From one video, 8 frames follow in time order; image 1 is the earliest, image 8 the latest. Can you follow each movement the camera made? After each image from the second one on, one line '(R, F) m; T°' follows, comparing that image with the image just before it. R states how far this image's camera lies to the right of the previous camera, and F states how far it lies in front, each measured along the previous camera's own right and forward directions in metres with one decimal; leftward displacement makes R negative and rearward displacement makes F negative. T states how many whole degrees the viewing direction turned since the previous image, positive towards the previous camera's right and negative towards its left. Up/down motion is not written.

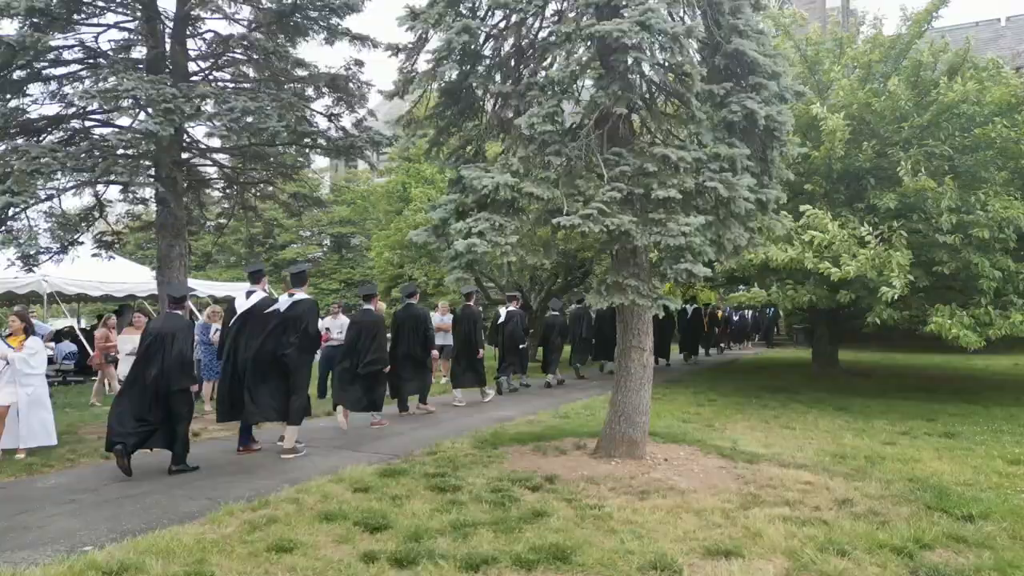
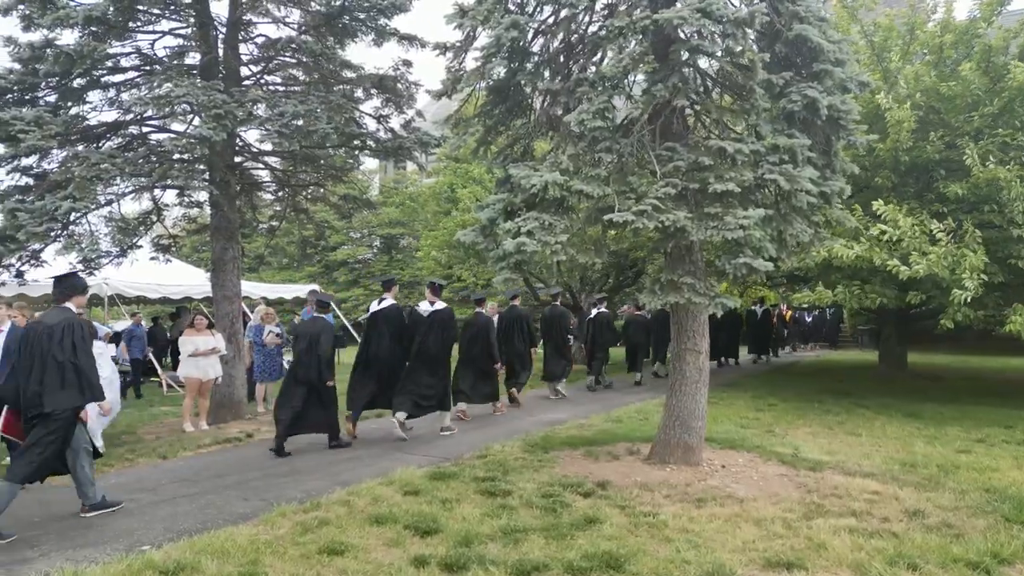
(+0.1, +0.2) m; -4°
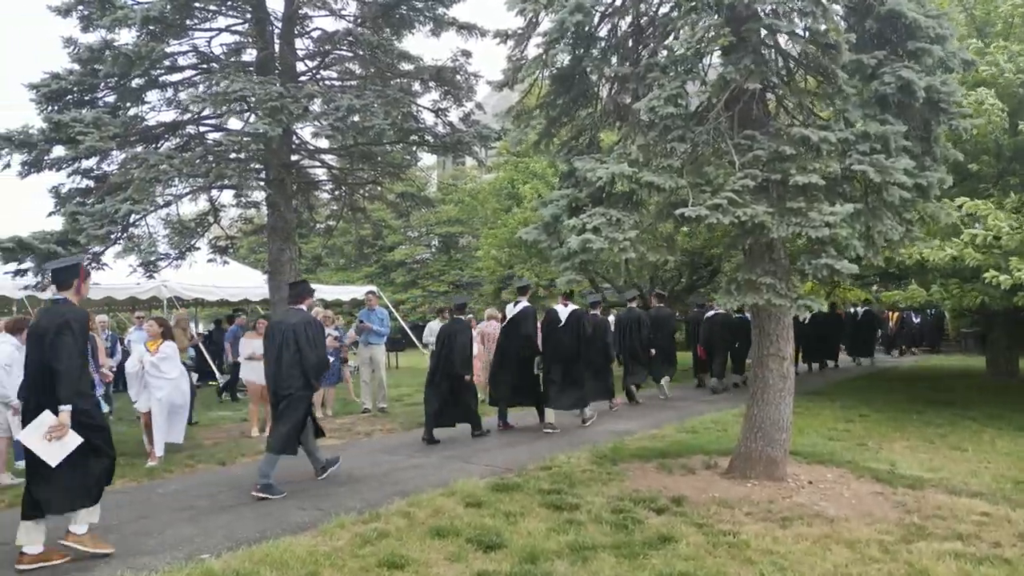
(+0.1, +0.5) m; -5°
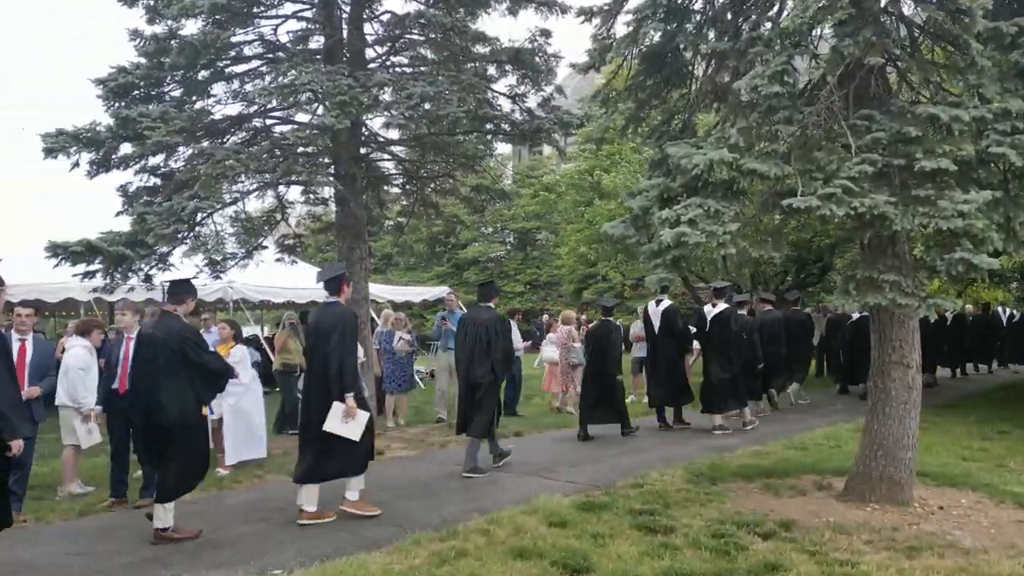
(-0.1, +0.6) m; -5°
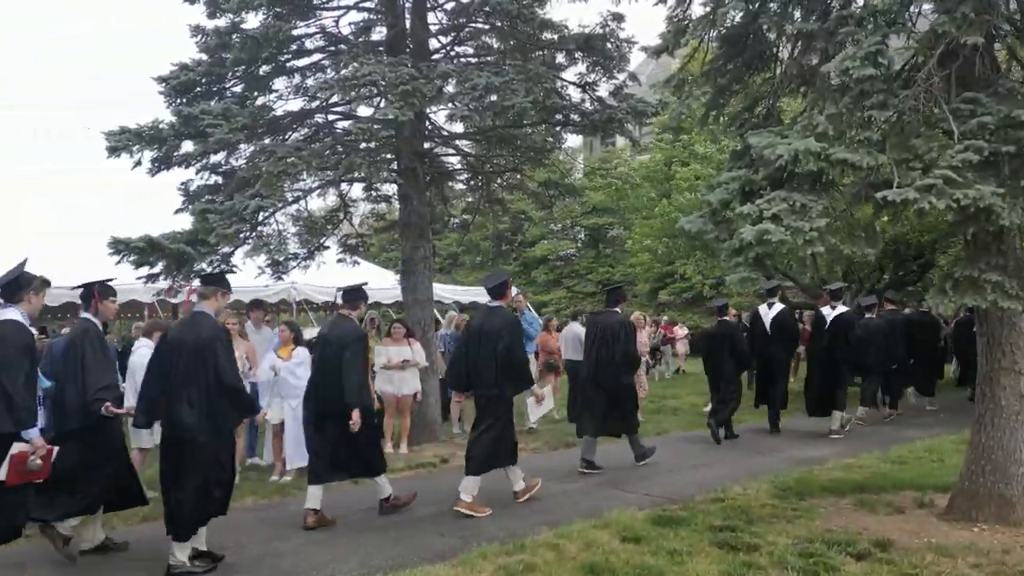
(0.0, +0.3) m; -4°
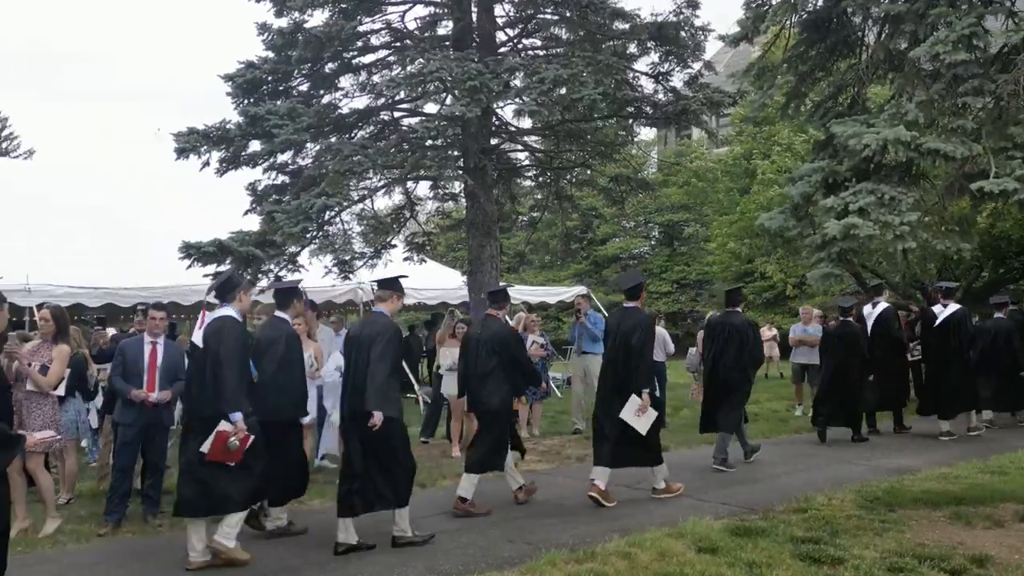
(-0.1, +0.2) m; -4°
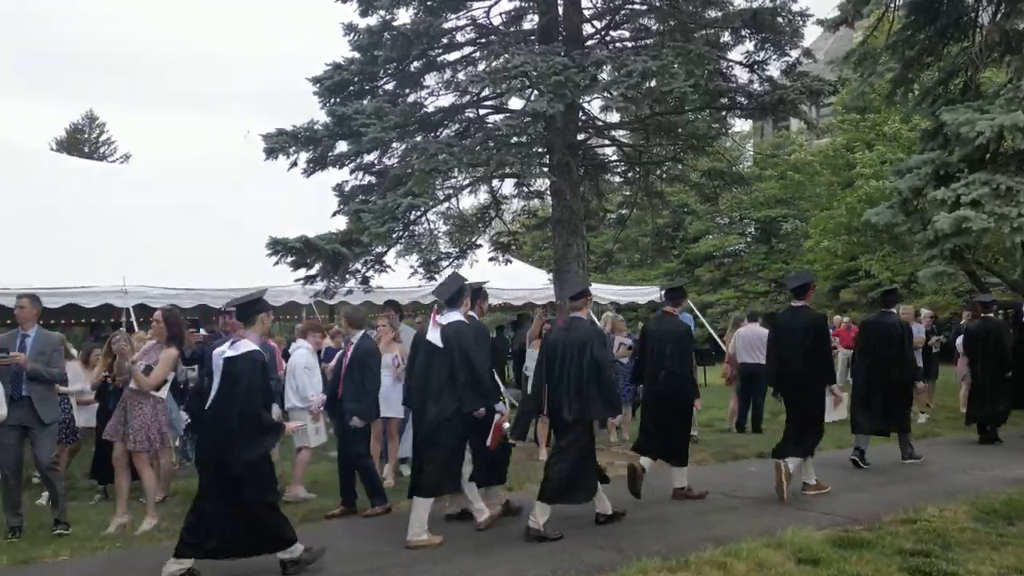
(-0.1, +0.1) m; -5°
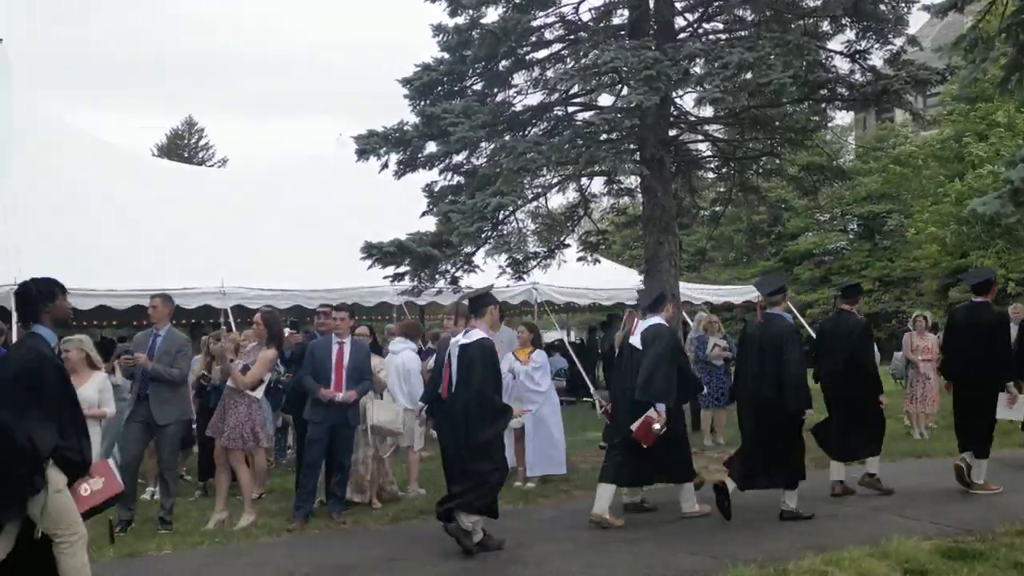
(0.0, +0.1) m; -6°
